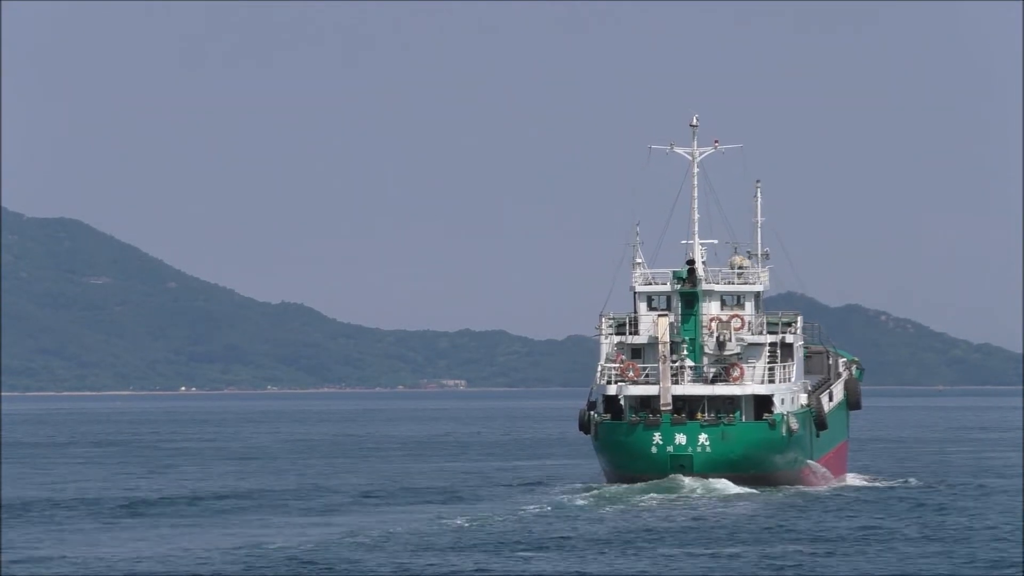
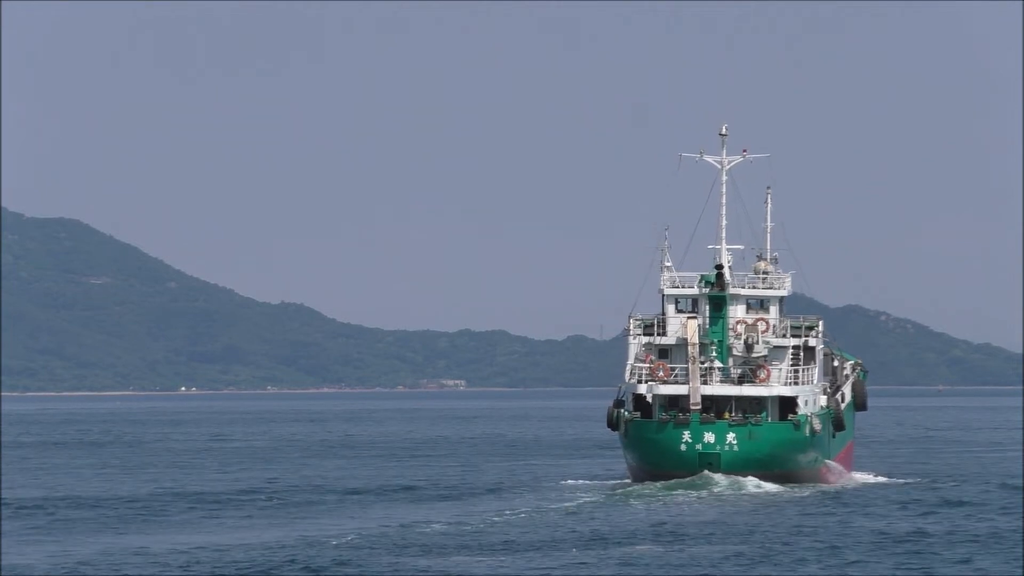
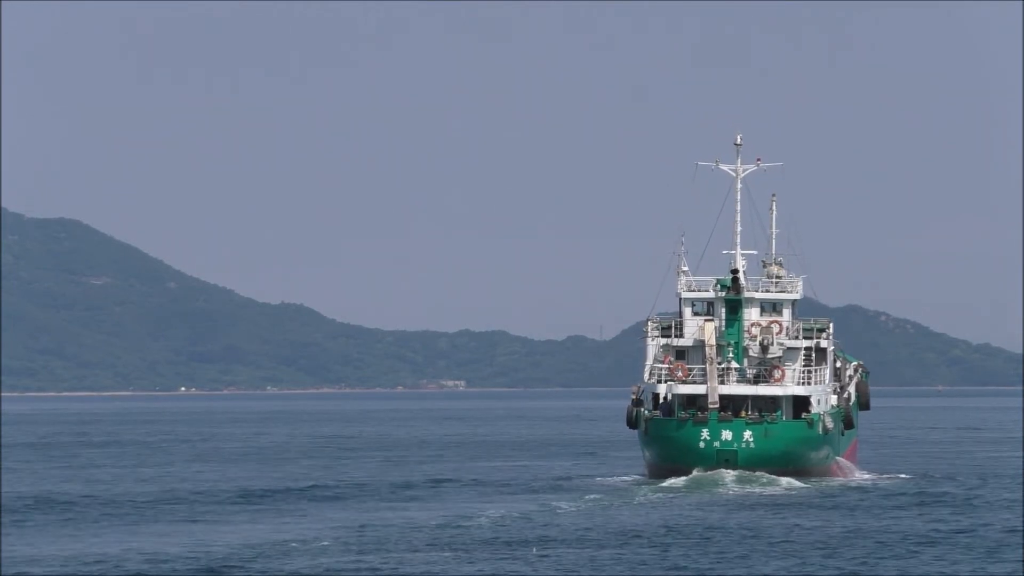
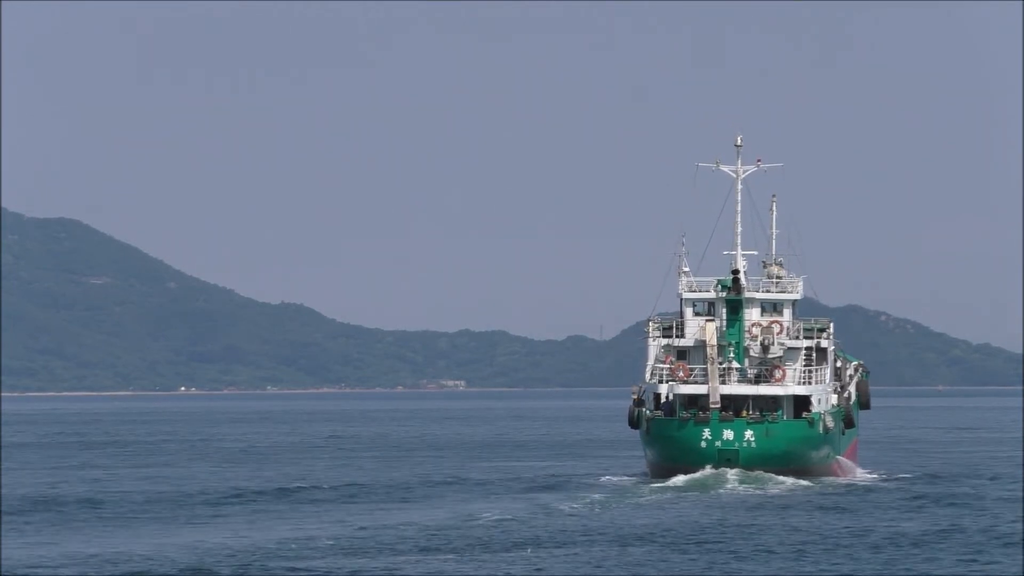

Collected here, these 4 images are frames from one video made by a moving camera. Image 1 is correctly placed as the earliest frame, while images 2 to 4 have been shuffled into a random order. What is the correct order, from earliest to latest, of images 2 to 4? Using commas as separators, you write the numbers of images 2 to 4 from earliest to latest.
2, 3, 4
